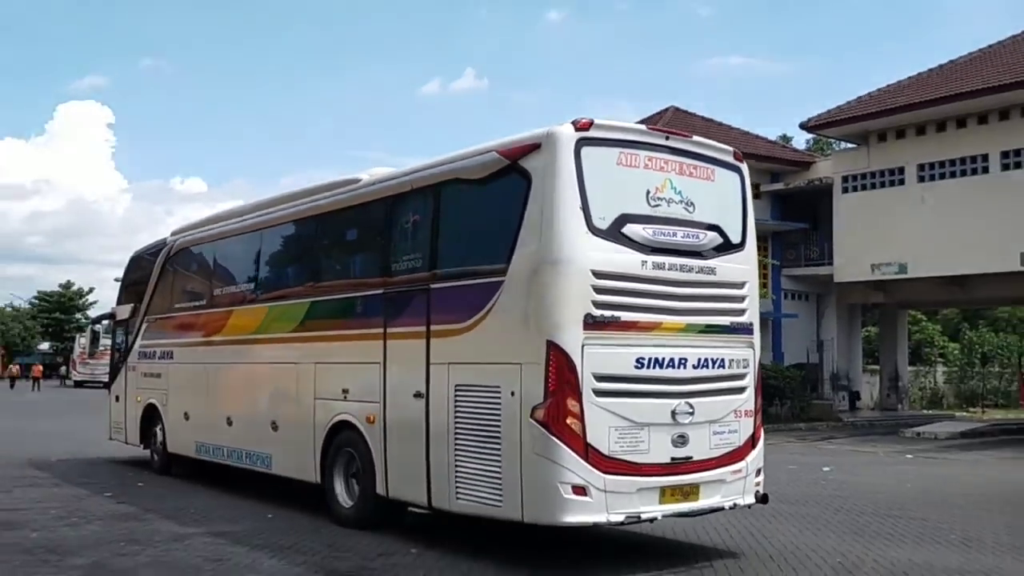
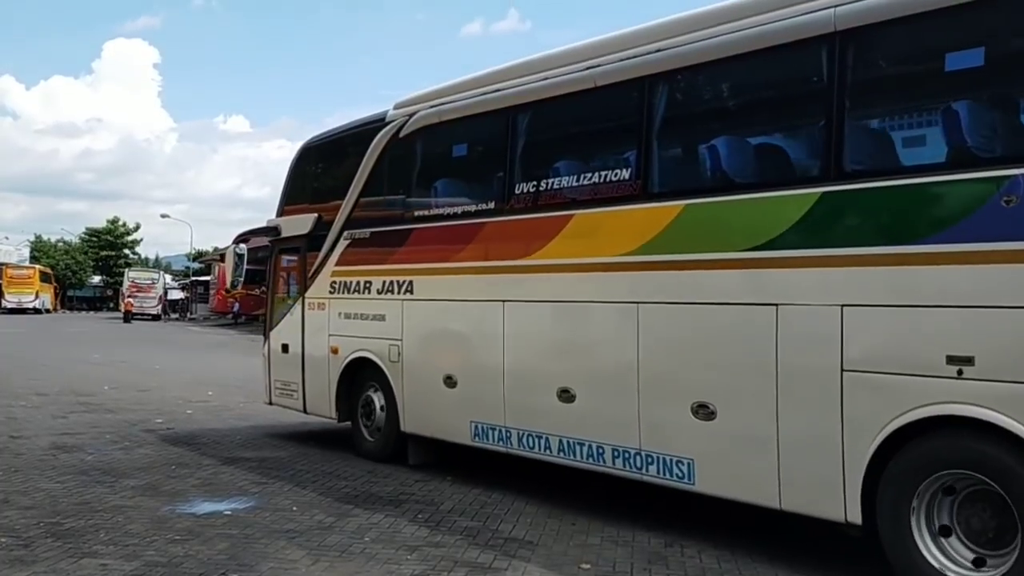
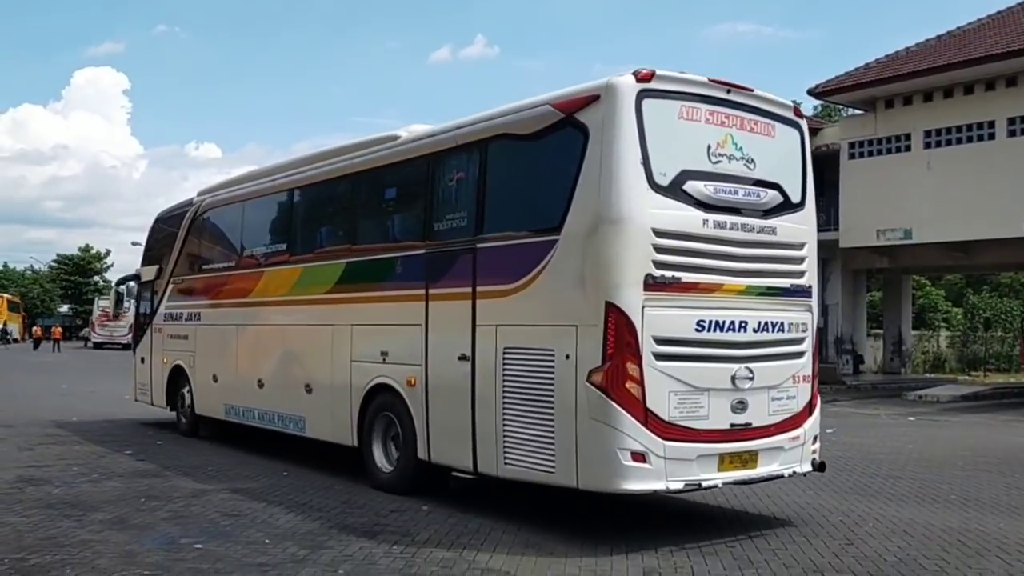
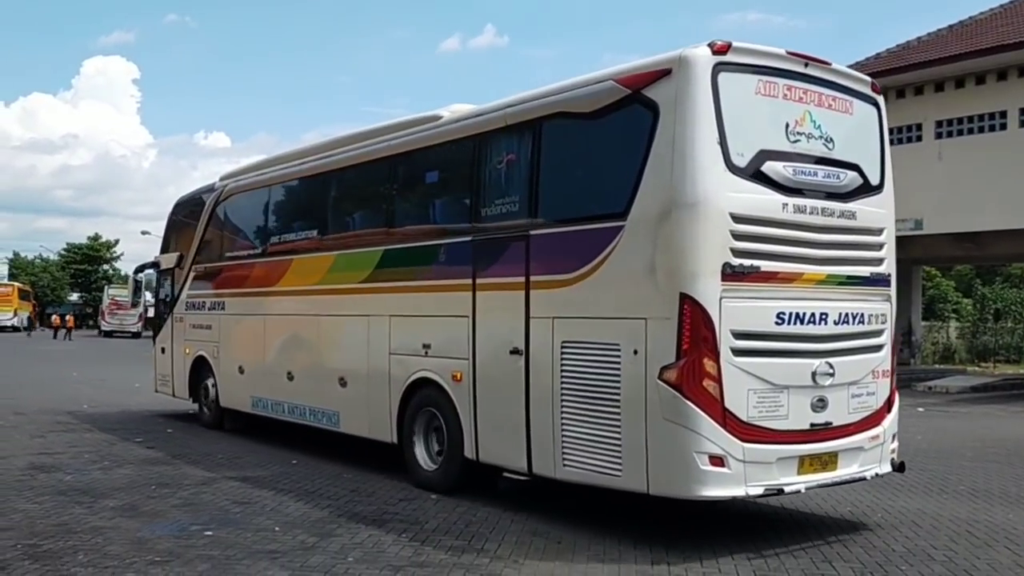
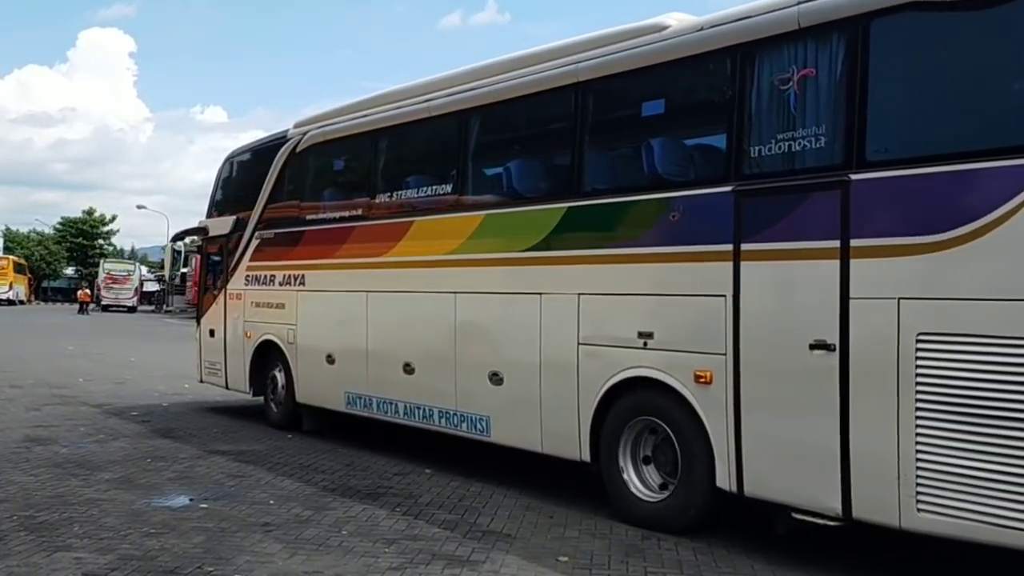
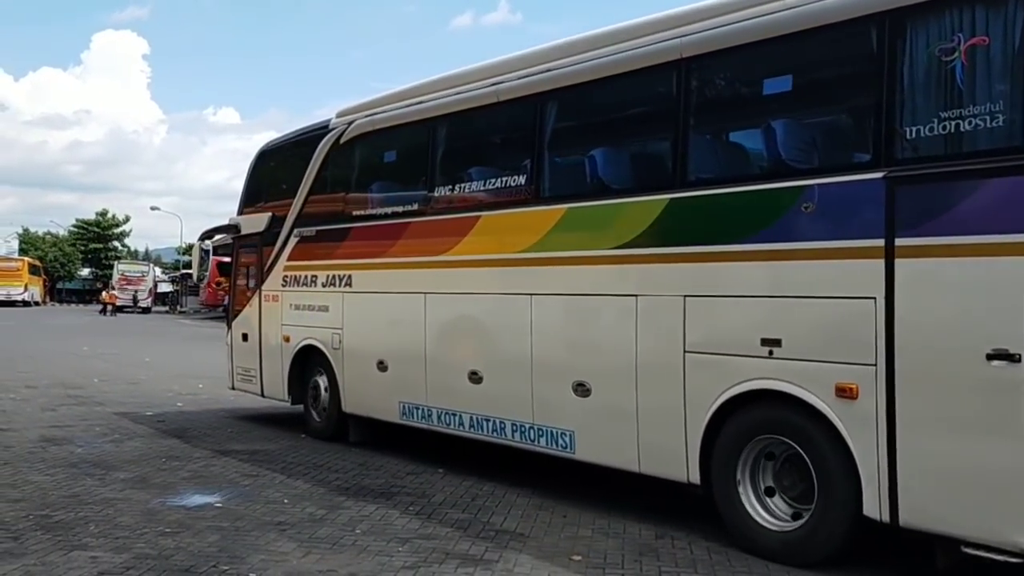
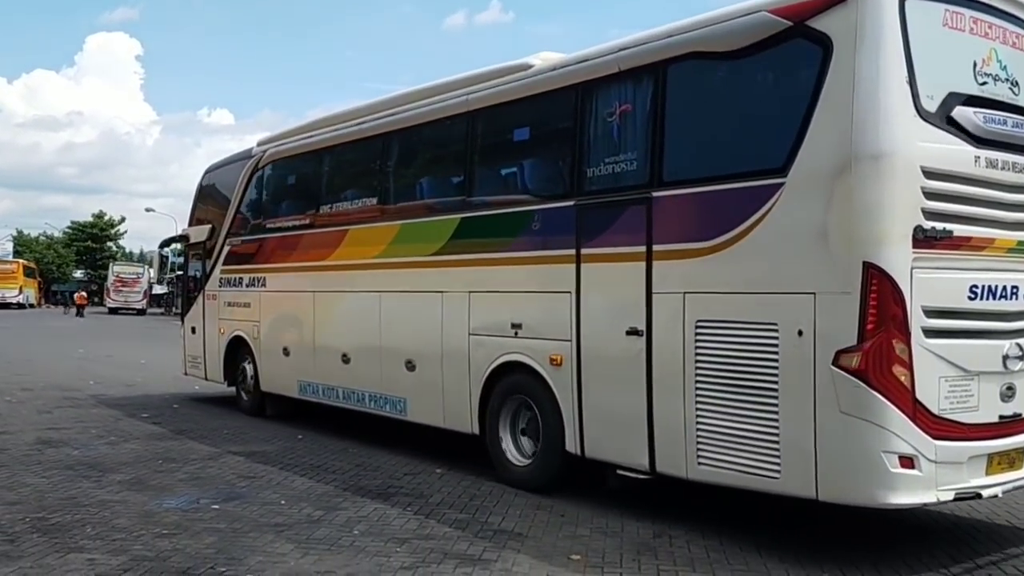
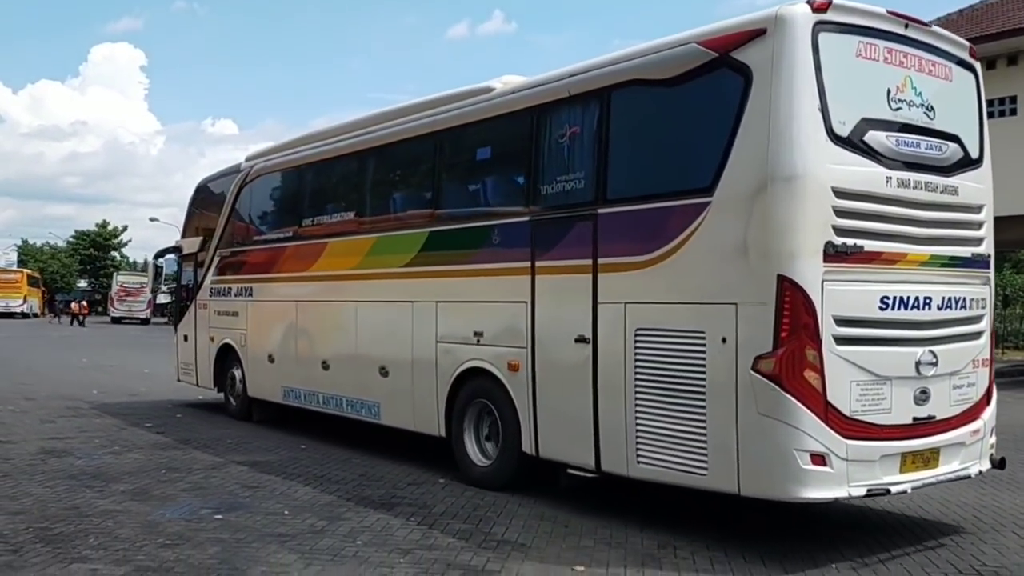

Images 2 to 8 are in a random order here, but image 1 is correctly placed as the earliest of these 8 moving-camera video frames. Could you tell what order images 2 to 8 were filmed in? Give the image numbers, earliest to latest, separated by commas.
3, 4, 8, 7, 5, 6, 2
